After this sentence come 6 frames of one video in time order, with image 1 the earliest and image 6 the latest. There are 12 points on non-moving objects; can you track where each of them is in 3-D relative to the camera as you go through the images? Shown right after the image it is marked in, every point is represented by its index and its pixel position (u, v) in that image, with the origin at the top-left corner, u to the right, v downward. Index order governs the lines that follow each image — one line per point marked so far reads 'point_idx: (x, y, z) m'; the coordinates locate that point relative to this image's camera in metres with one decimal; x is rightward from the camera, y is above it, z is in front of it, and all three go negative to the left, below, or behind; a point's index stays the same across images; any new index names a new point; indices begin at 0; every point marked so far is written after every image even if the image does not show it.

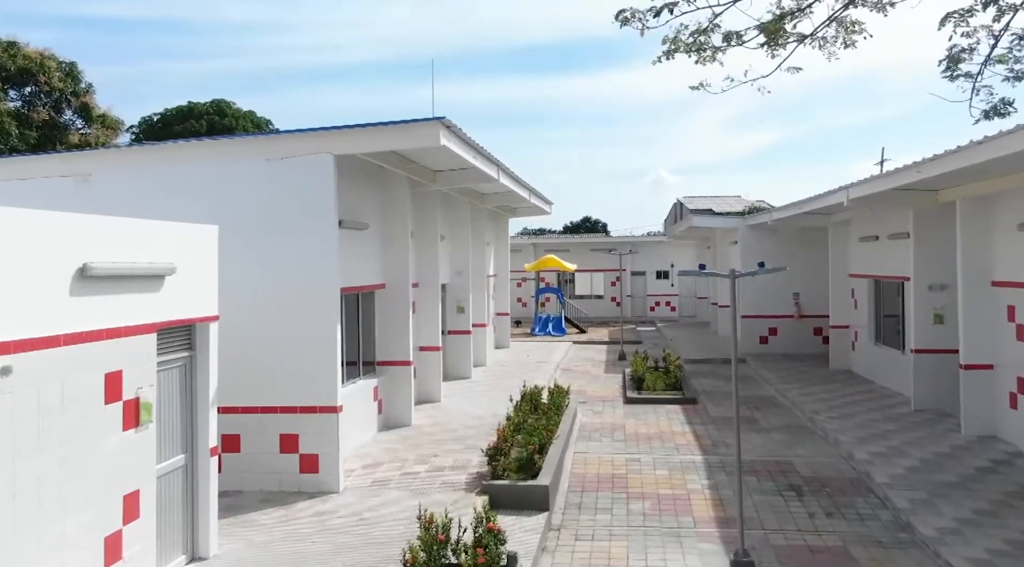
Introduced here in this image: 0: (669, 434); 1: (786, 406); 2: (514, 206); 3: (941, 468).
0: (+2.1, -2.0, +9.7) m
1: (+4.1, -1.9, +10.9) m
2: (0.0, +1.8, +16.5) m
3: (+4.3, -1.9, +7.3) m
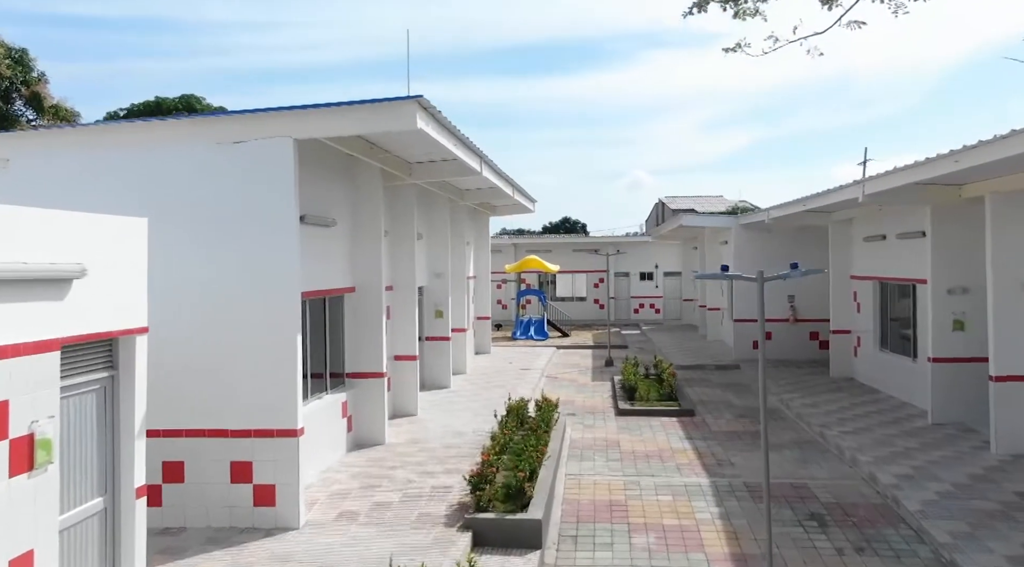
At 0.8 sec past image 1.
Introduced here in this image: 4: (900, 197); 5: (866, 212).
0: (+1.9, -2.1, +8.8) m
1: (+3.9, -1.9, +10.1) m
2: (-0.4, +1.7, +15.6) m
3: (+4.2, -1.9, +6.5) m
4: (+4.5, +1.1, +8.4) m
5: (+5.6, +1.2, +11.5) m
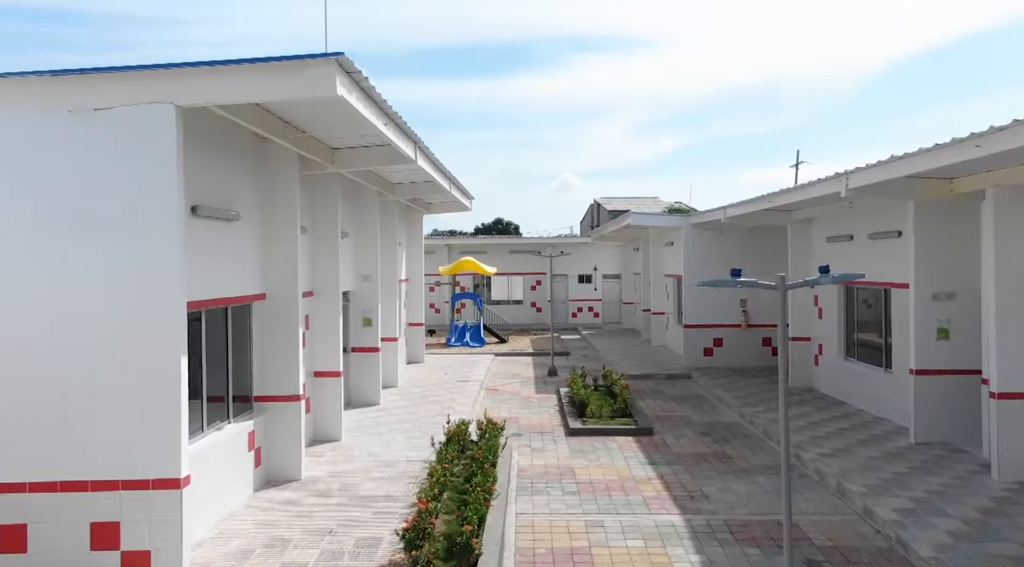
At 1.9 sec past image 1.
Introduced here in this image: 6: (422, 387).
0: (+1.3, -2.1, +7.7) m
1: (+3.1, -2.0, +9.2) m
2: (-1.6, +1.7, +14.3) m
3: (+3.8, -2.0, +5.7) m
4: (+3.9, +1.0, +7.6) m
5: (+4.7, +1.1, +10.7) m
6: (-1.7, -1.9, +13.4) m
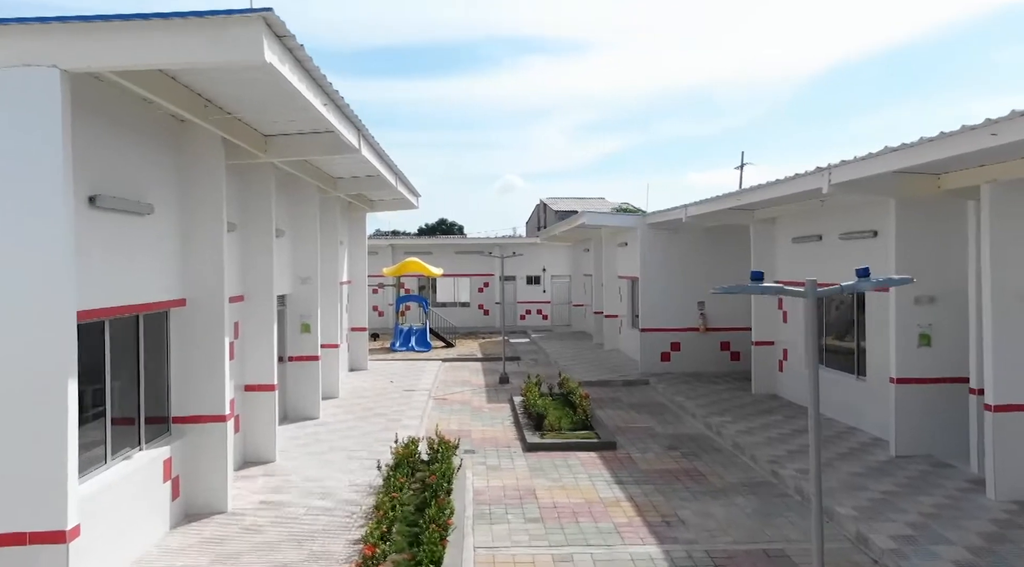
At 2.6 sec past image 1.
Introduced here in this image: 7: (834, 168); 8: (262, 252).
0: (+0.8, -2.2, +7.1) m
1: (+2.6, -2.0, +8.7) m
2: (-2.5, +1.6, +13.4) m
3: (+3.5, -2.0, +5.2) m
4: (+3.5, +1.0, +7.1) m
5: (+4.1, +1.1, +10.3) m
6: (-2.5, -1.9, +12.4) m
7: (+3.1, +1.1, +7.0) m
8: (-2.9, +0.4, +8.3) m
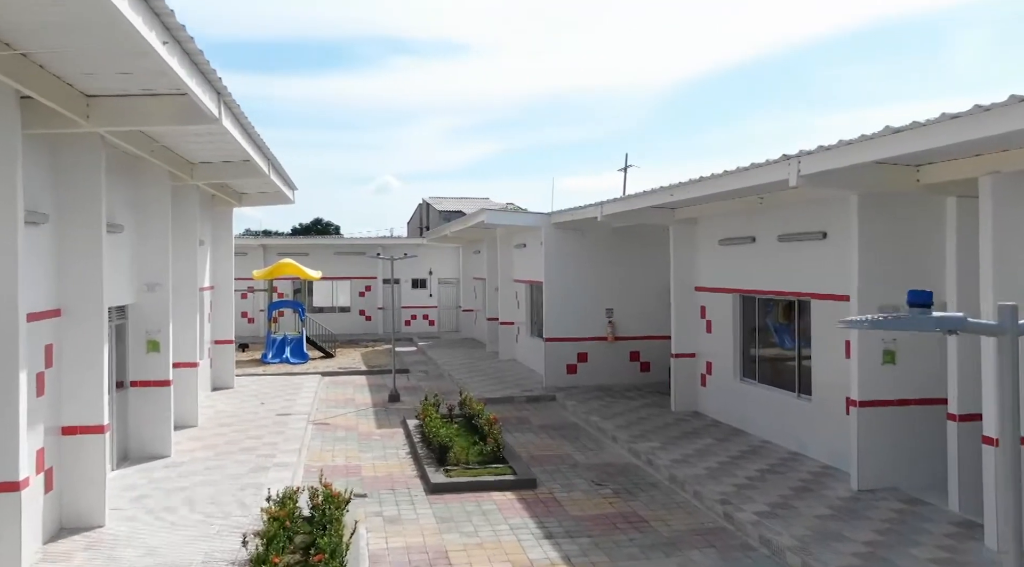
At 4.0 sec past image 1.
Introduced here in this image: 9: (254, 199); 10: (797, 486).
0: (+0.1, -2.2, +5.7) m
1: (+1.6, -2.1, +7.6) m
2: (-4.2, +1.5, +11.3) m
3: (+3.1, -2.1, +4.3) m
4: (+2.8, +0.9, +6.1) m
5: (+2.8, +1.0, +9.4) m
6: (-4.1, -2.0, +10.4) m
7: (+2.4, +1.0, +6.0) m
8: (-3.7, +0.3, +6.3) m
9: (-4.7, +1.5, +13.1) m
10: (+2.8, -1.9, +7.0) m
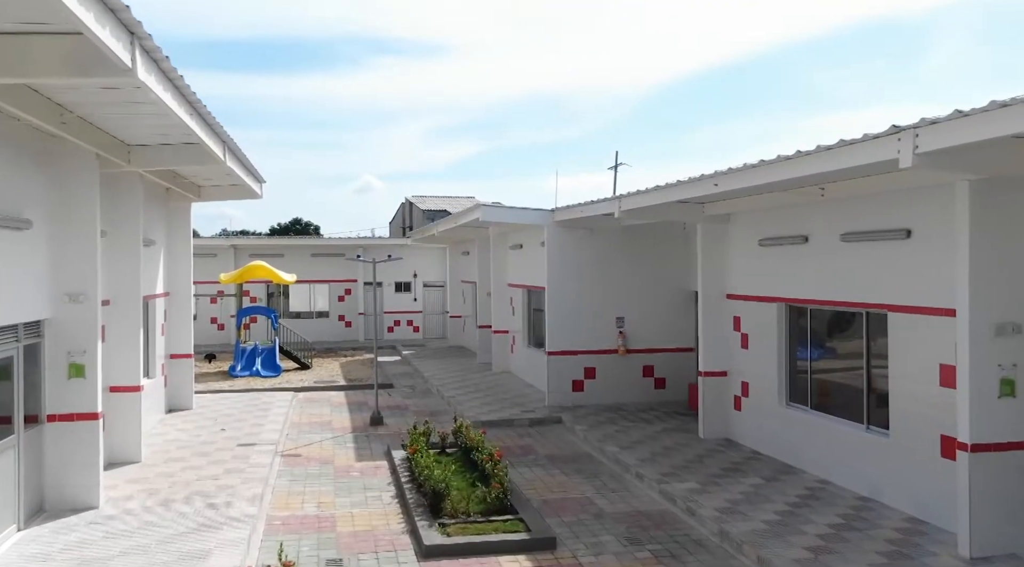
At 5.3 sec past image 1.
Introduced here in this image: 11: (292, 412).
0: (+0.3, -2.3, +4.1) m
1: (+1.7, -2.2, +6.1) m
2: (-4.2, +1.4, +9.7) m
3: (+3.3, -2.2, +2.8) m
4: (+2.9, +0.8, +4.7) m
5: (+2.9, +0.9, +8.0) m
6: (-4.0, -2.1, +8.8) m
7: (+2.6, +1.0, +4.5) m
8: (-3.6, +0.2, +4.7) m
9: (-4.7, +1.4, +11.5) m
10: (+2.9, -2.0, +5.6) m
11: (-3.6, -2.1, +11.8) m
